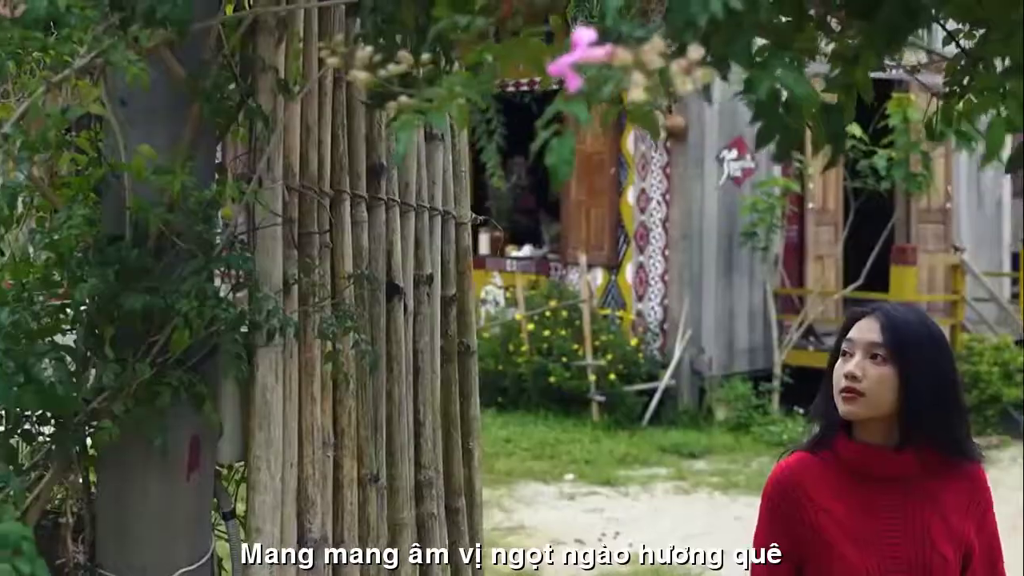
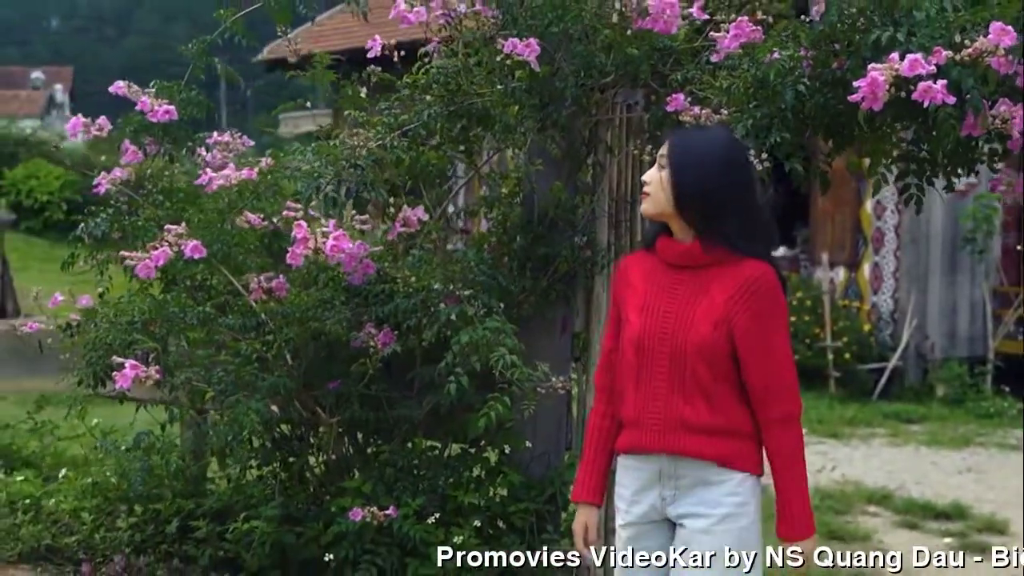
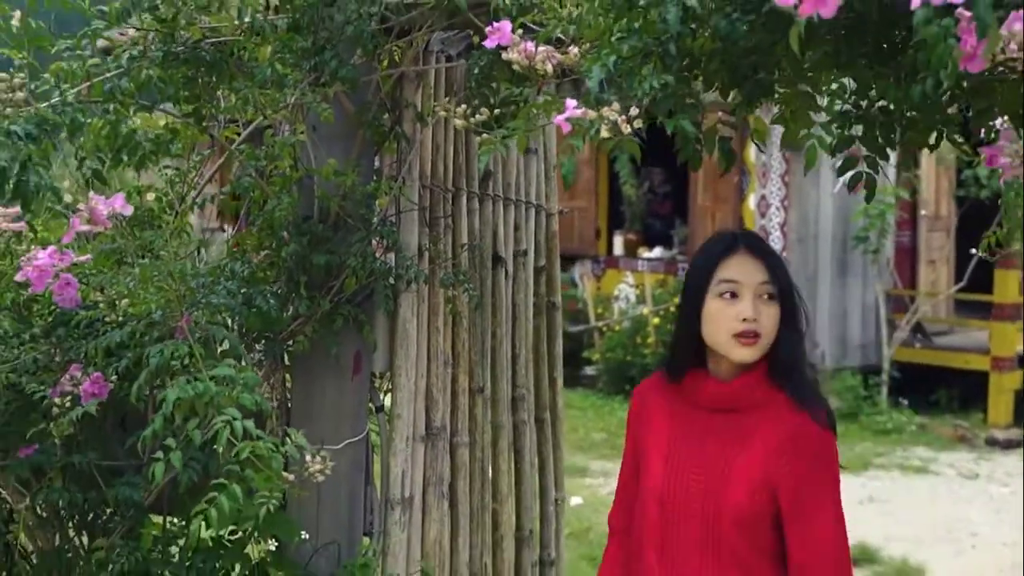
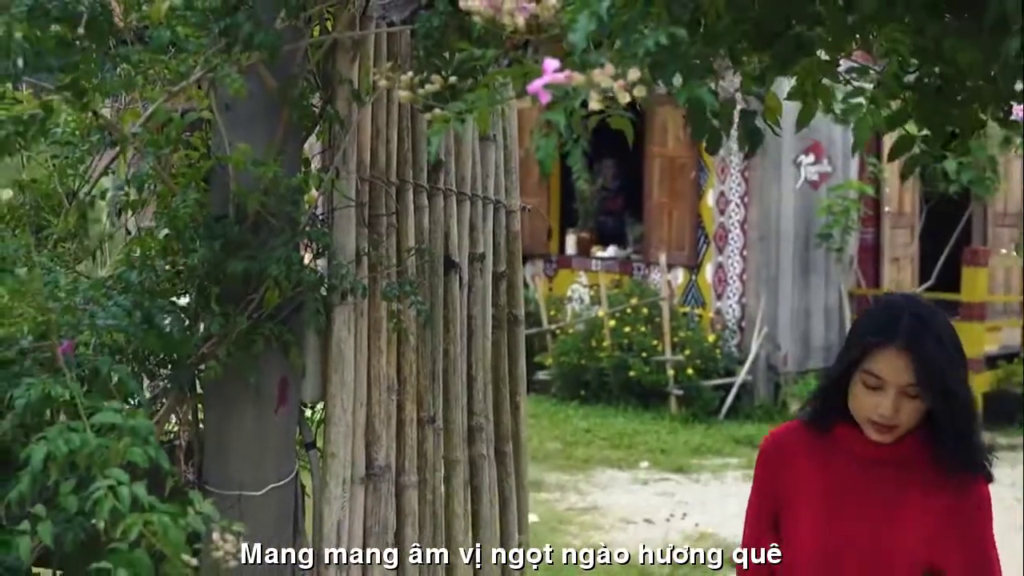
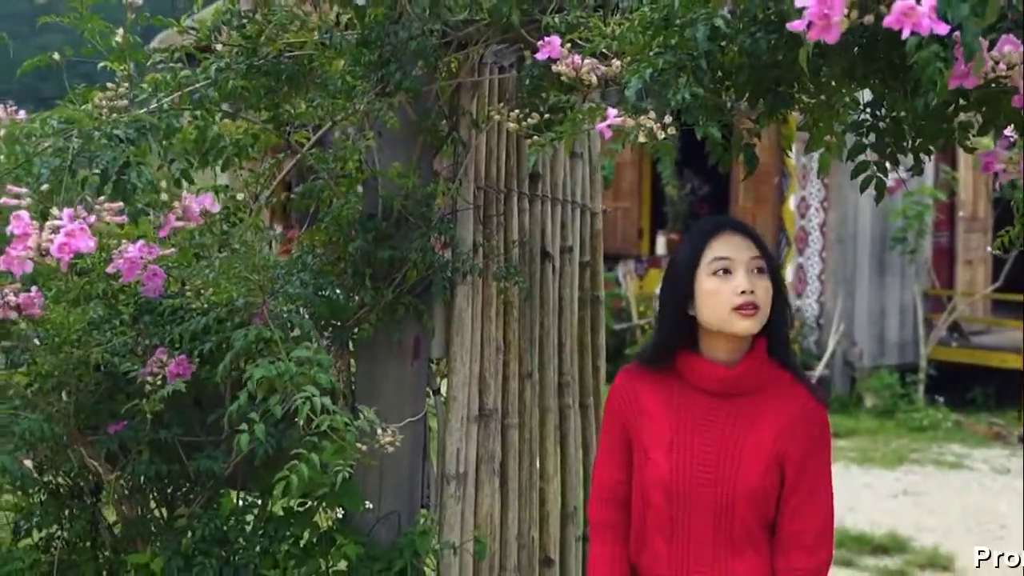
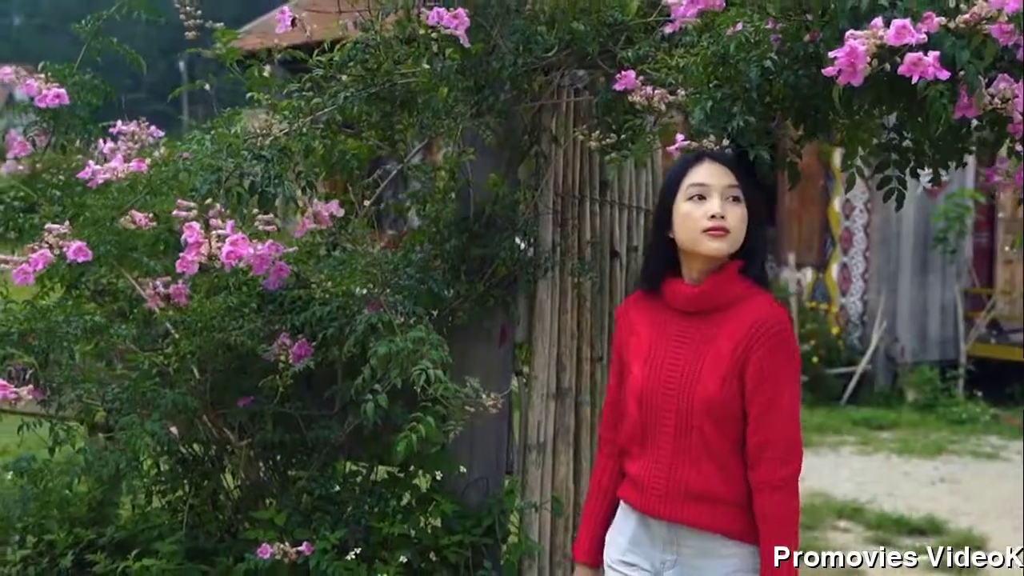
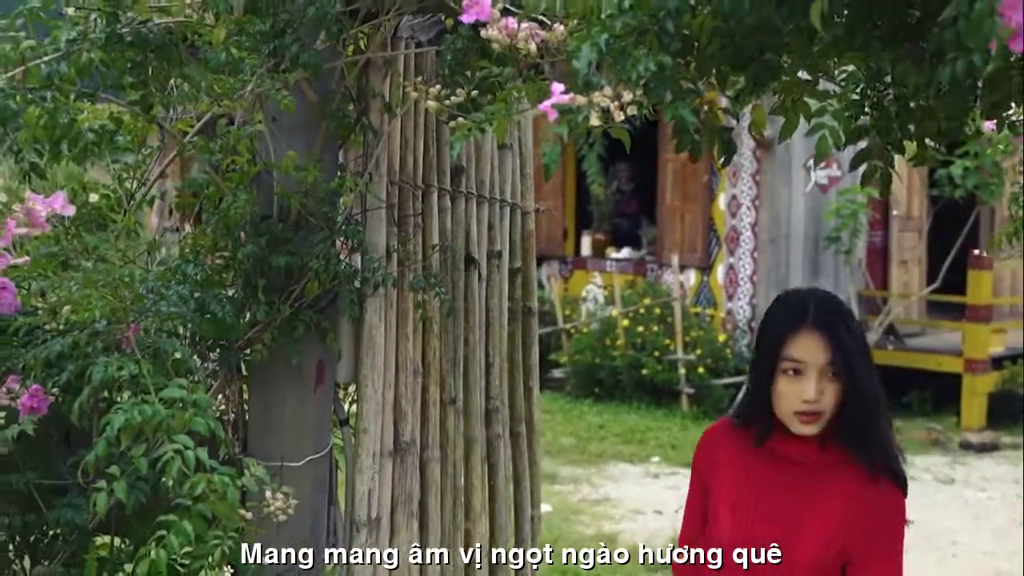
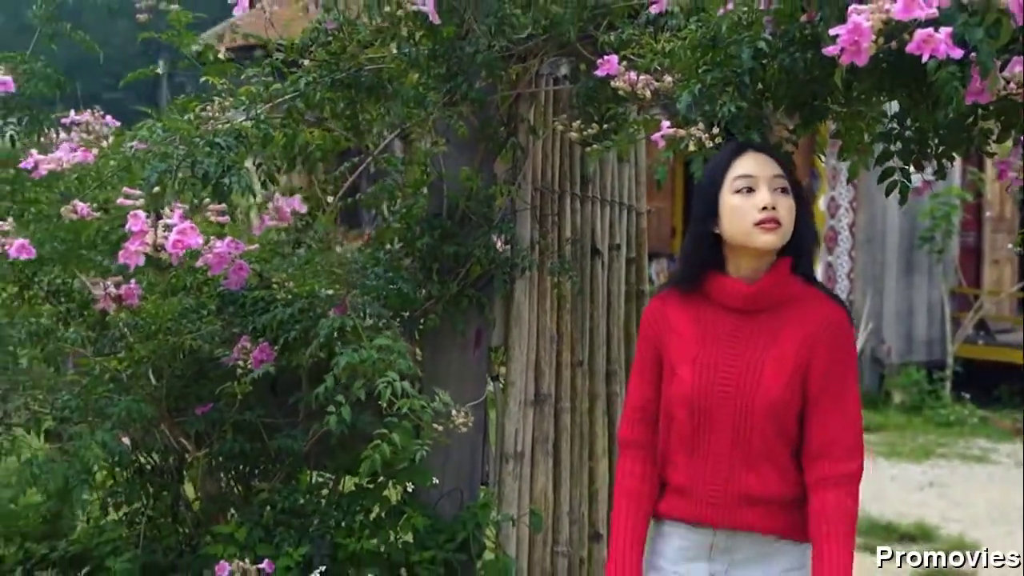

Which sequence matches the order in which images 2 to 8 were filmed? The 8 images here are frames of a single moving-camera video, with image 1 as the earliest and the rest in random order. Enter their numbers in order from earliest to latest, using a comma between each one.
4, 7, 3, 5, 8, 6, 2
